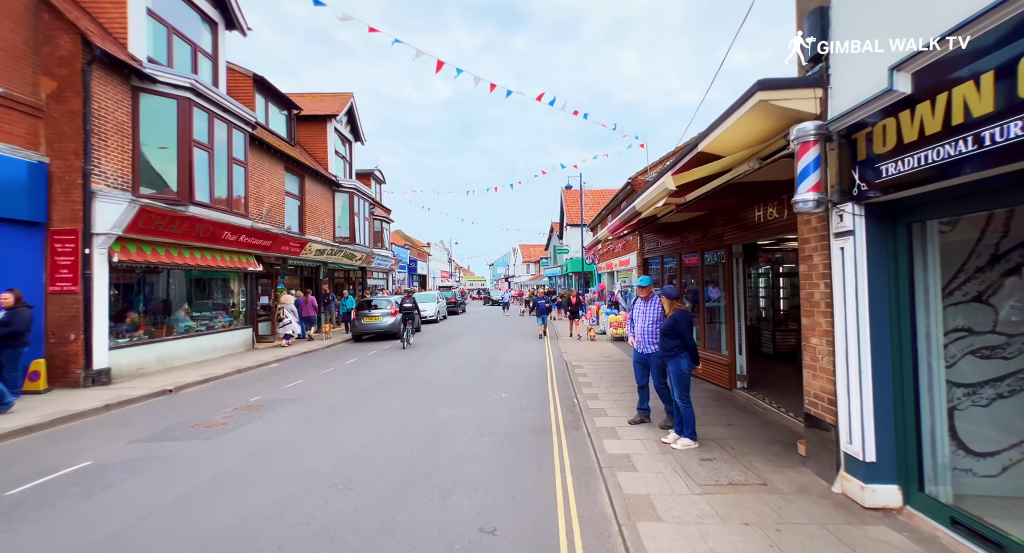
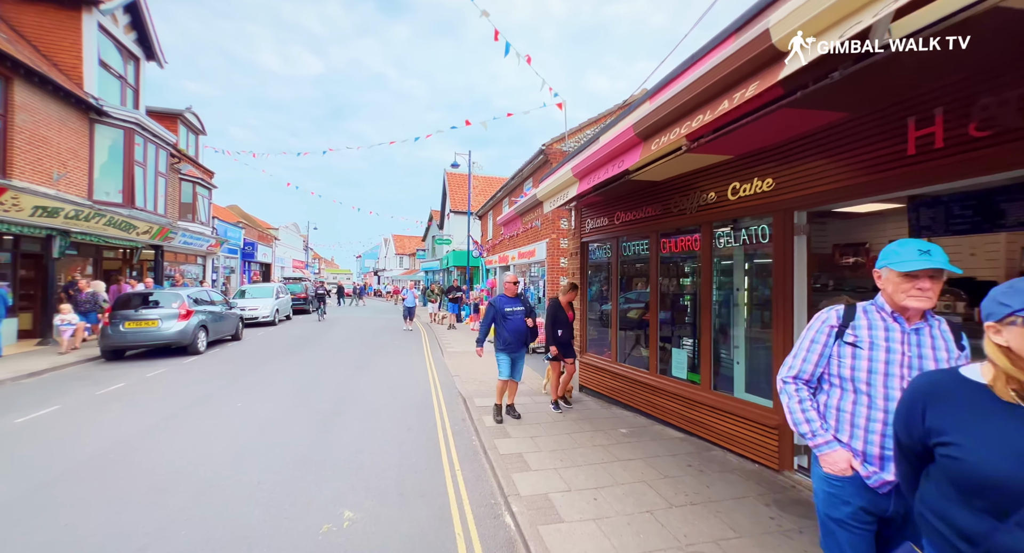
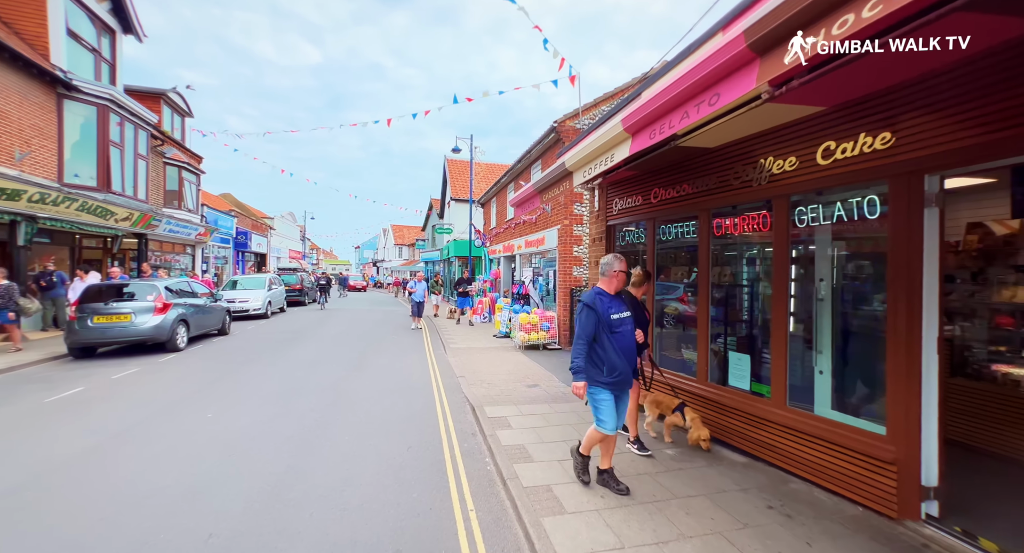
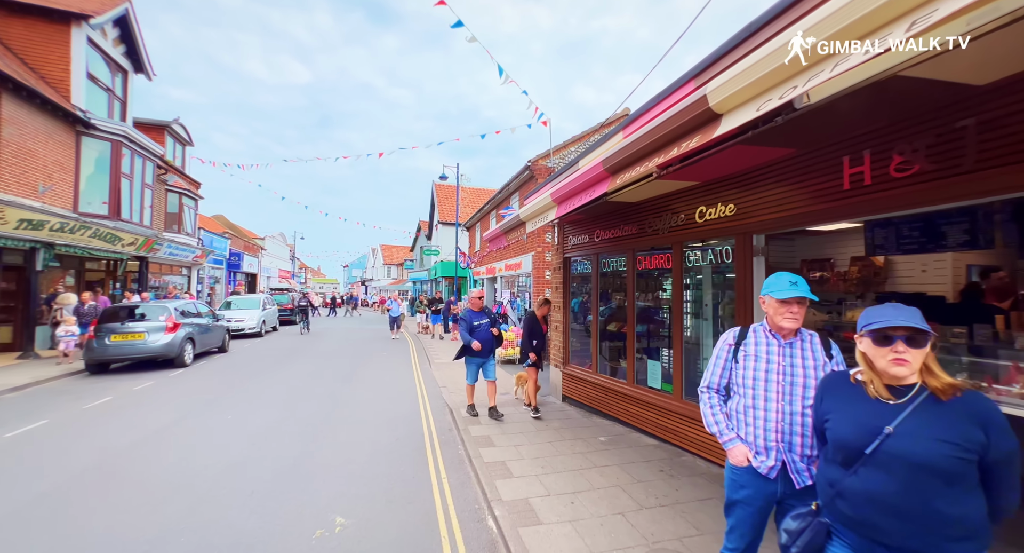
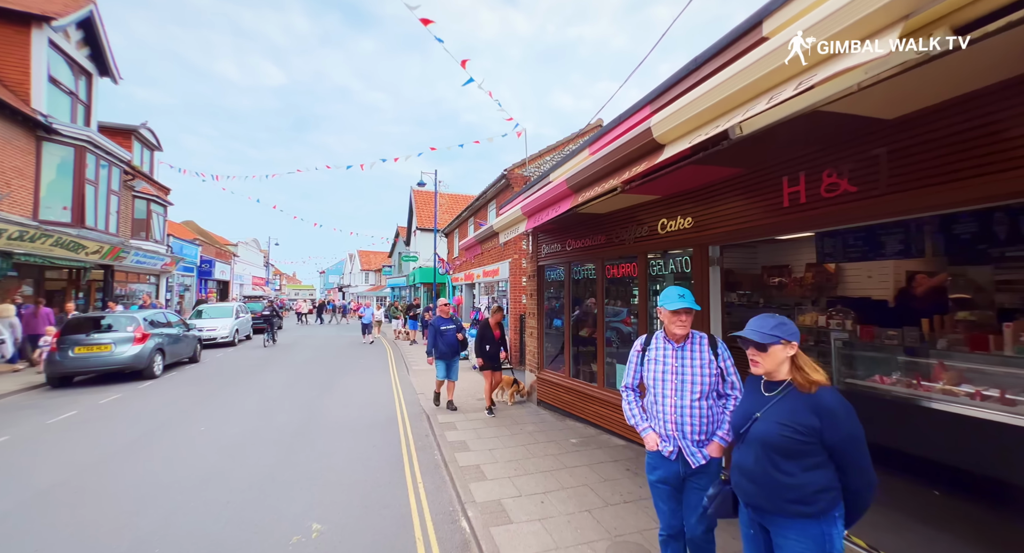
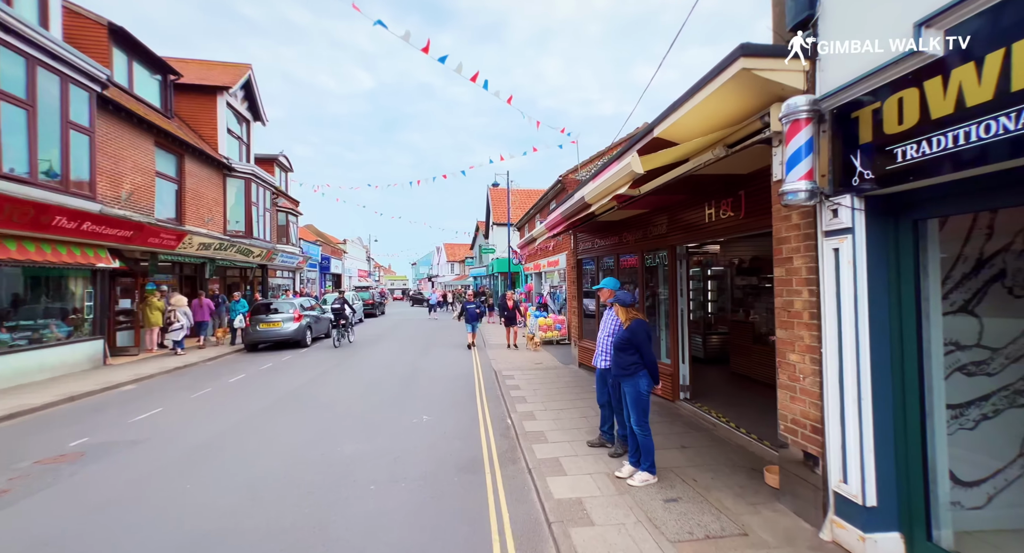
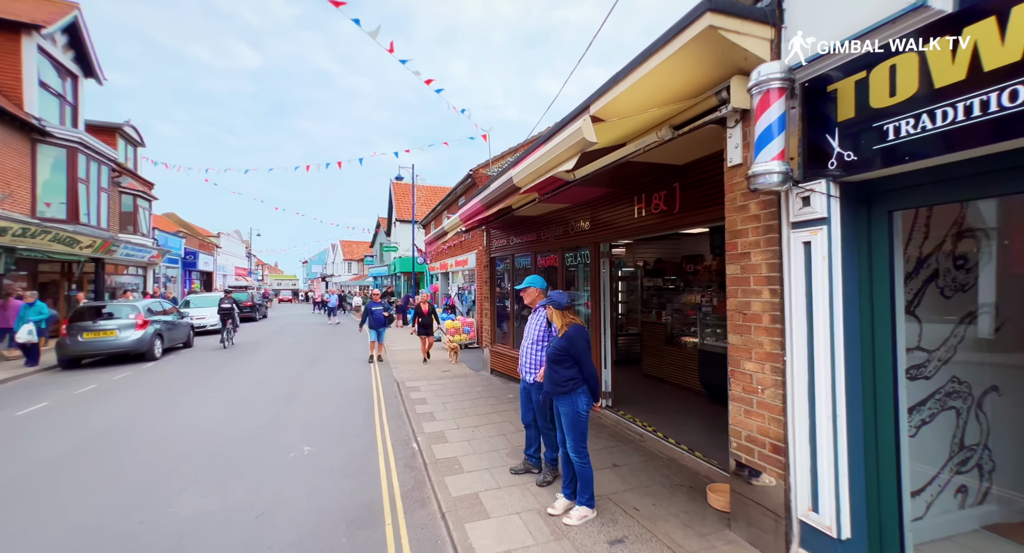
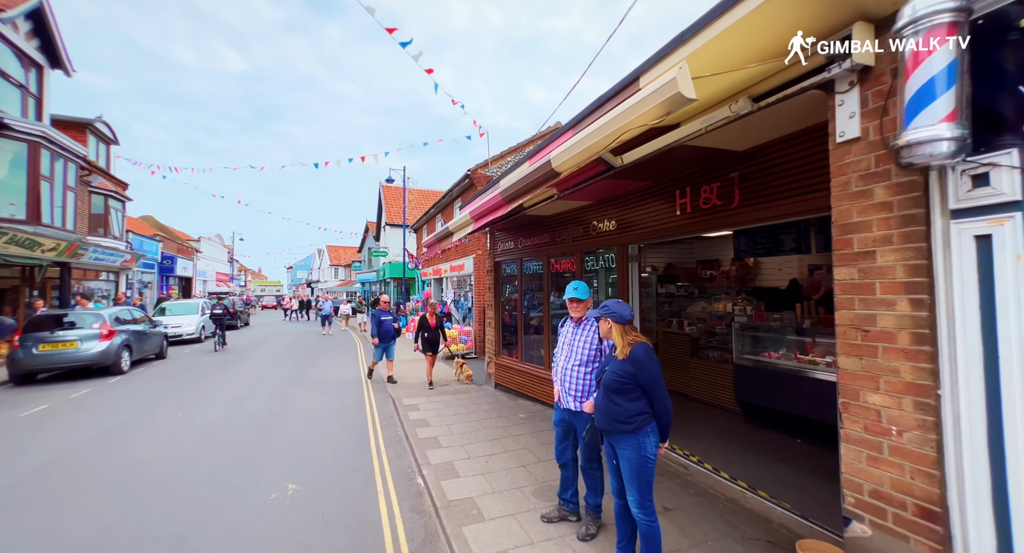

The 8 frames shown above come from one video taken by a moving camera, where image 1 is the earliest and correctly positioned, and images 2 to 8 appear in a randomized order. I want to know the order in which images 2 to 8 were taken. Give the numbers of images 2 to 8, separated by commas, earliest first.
6, 7, 8, 5, 4, 2, 3
